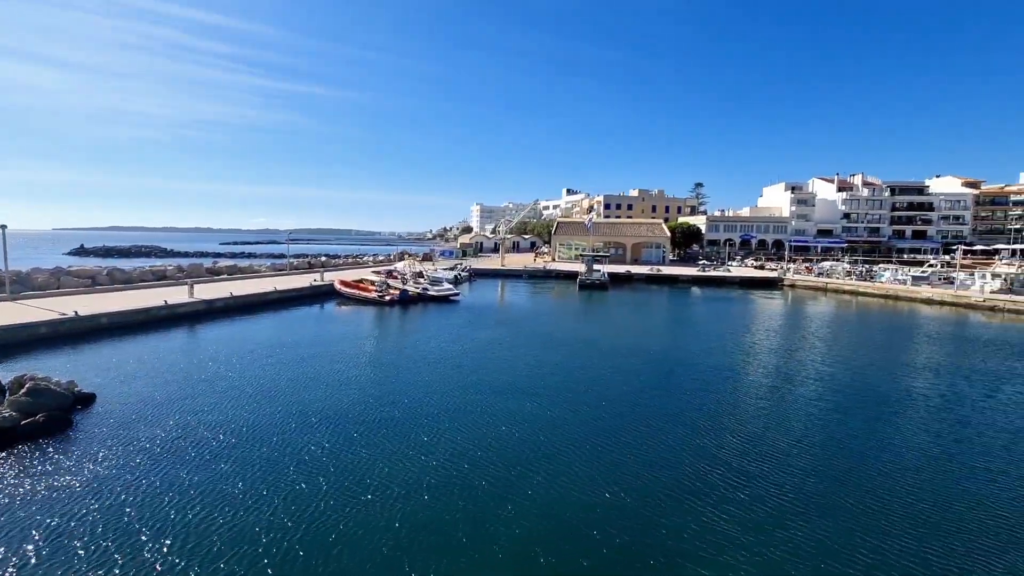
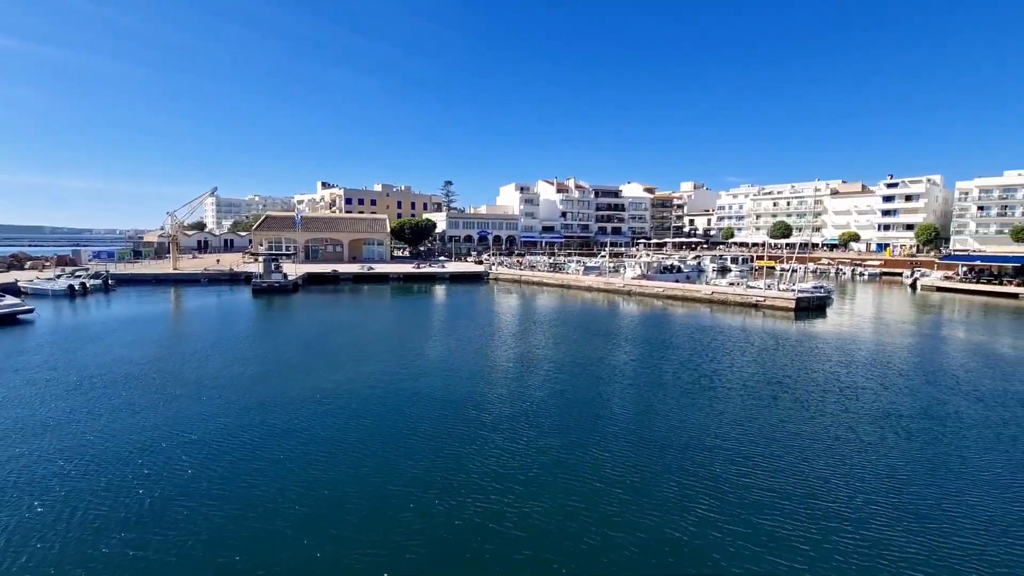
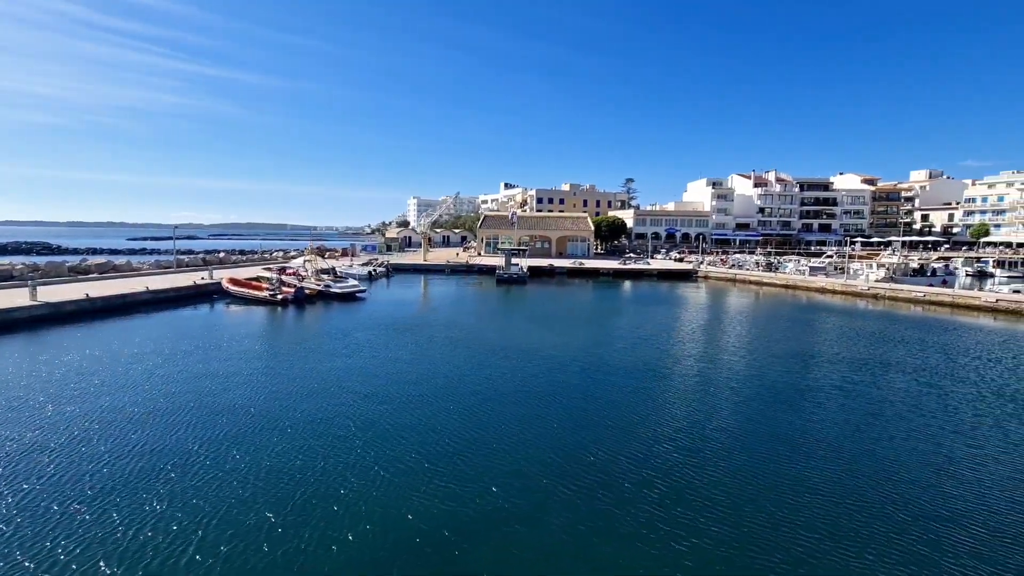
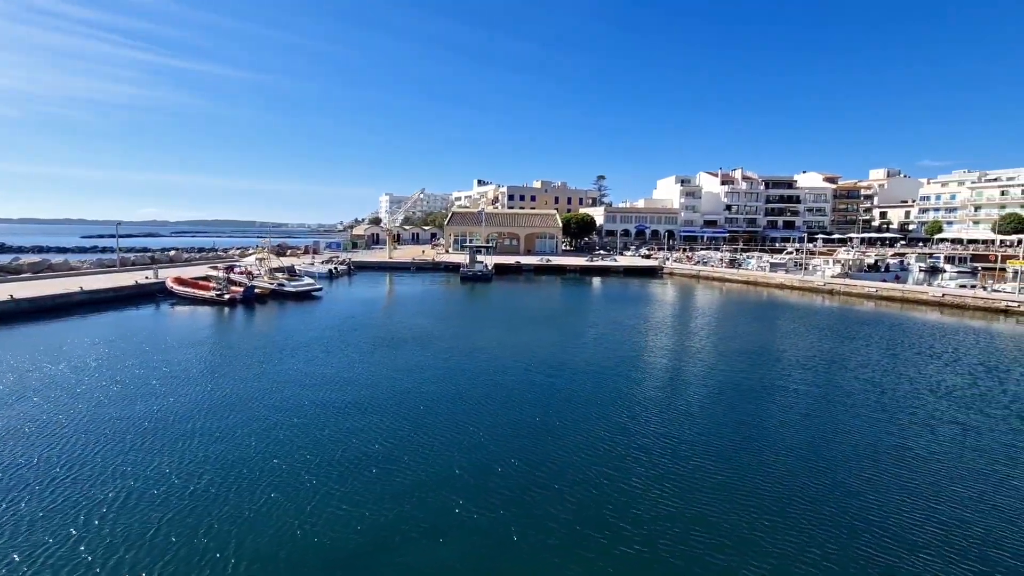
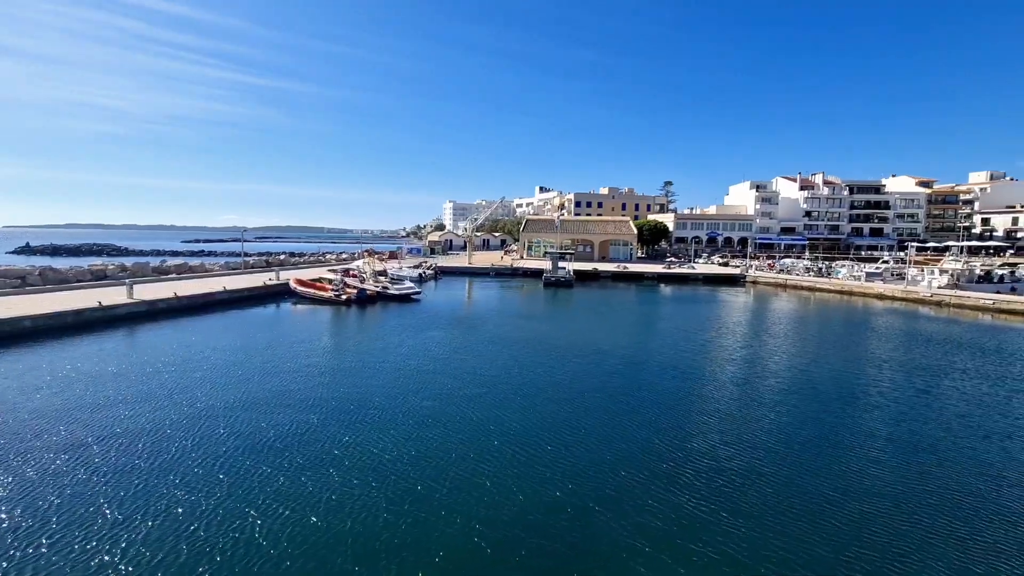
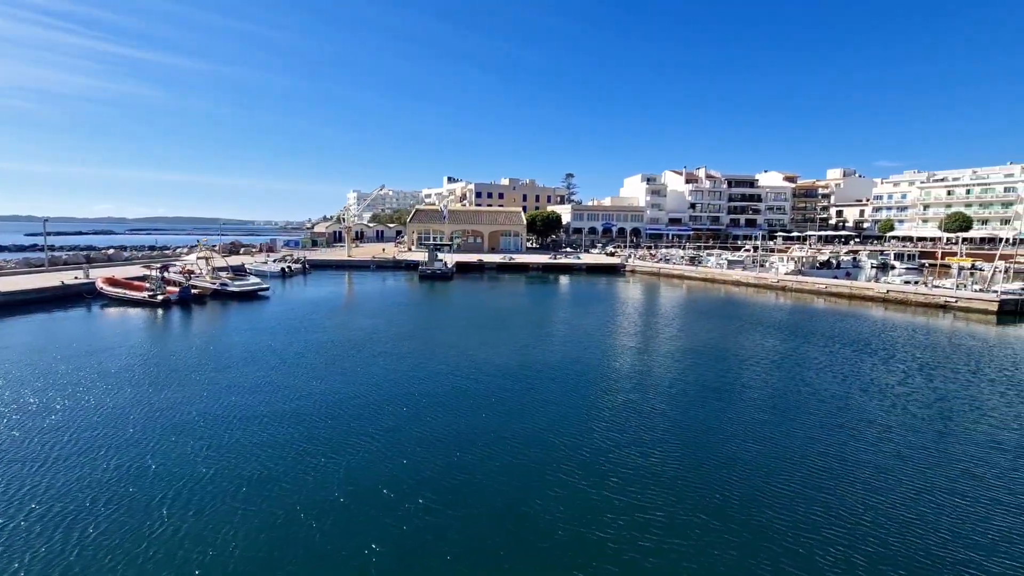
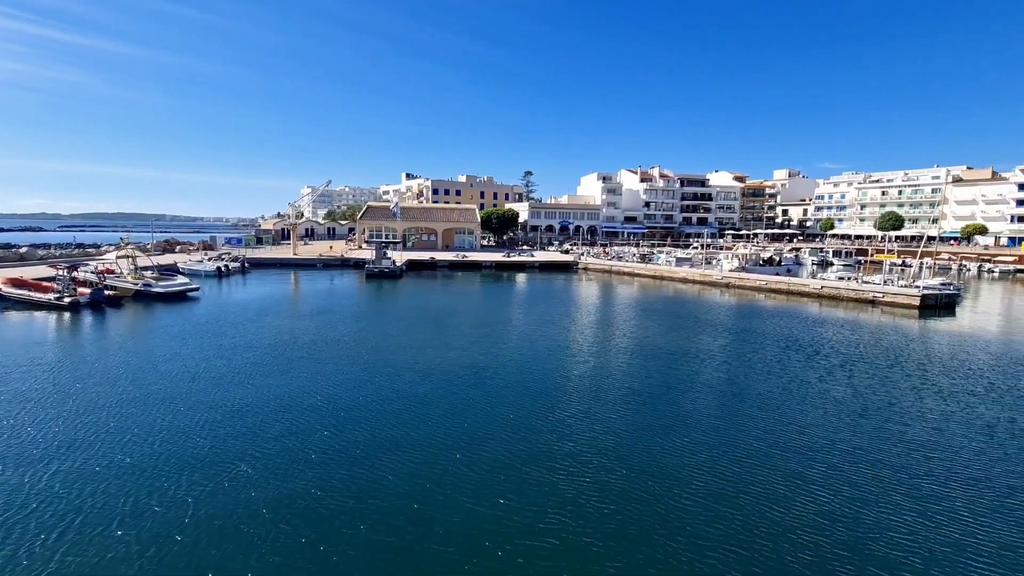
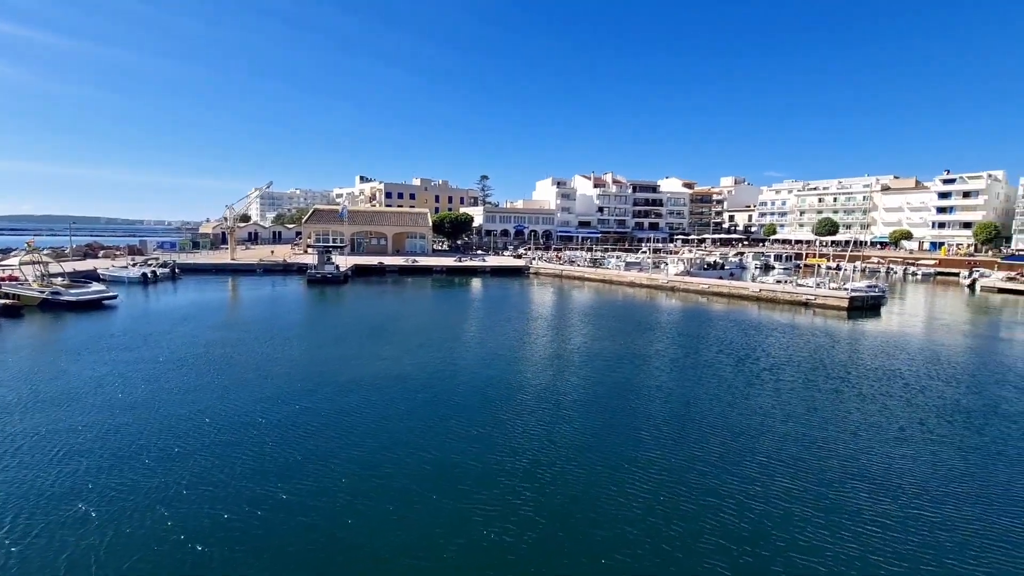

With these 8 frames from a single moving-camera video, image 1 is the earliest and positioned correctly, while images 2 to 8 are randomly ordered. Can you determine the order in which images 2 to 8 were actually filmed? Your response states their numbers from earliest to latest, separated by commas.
5, 3, 4, 6, 7, 8, 2
